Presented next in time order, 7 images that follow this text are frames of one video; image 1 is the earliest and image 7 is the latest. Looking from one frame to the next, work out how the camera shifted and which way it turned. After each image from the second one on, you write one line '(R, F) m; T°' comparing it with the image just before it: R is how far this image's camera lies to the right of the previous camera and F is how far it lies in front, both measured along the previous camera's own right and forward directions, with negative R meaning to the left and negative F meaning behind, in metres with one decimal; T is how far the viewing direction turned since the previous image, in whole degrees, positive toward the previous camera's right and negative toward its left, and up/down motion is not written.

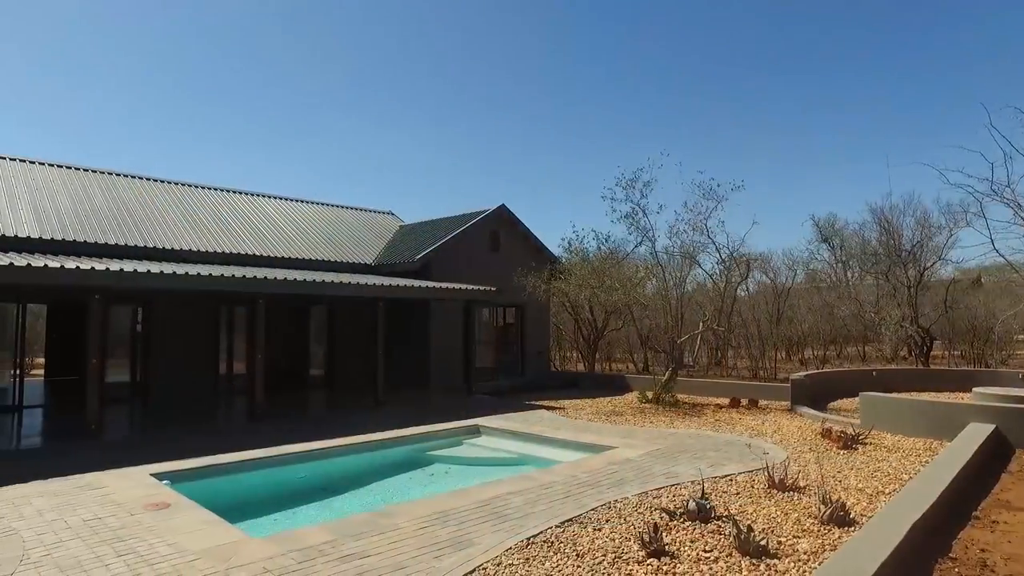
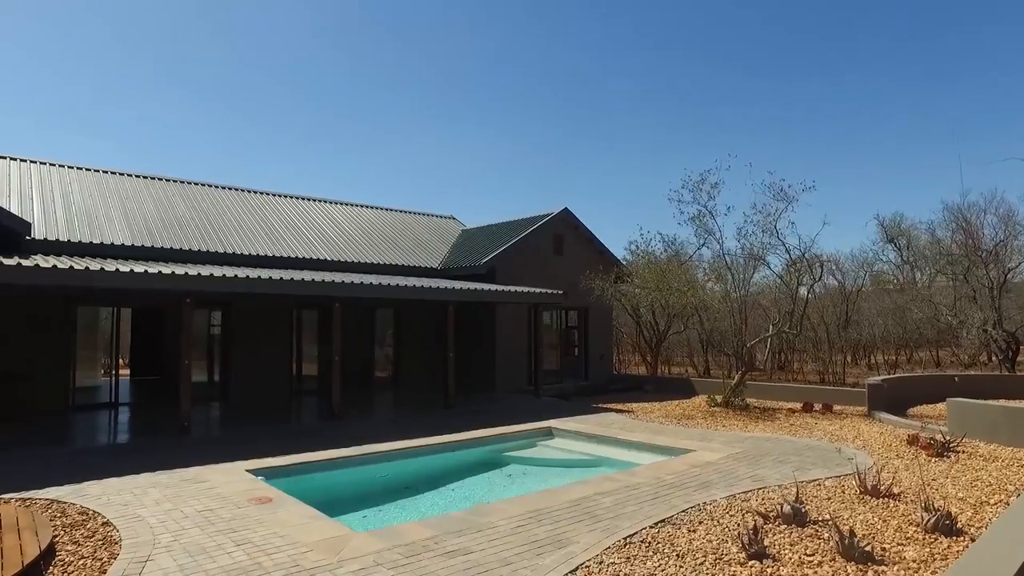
(-0.3, -0.1) m; -4°
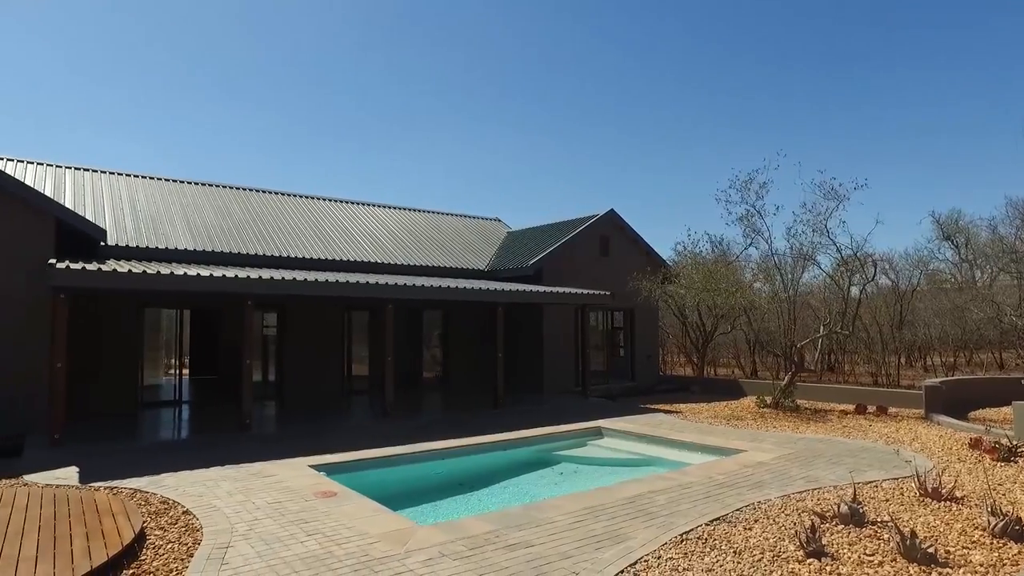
(-0.1, -0.2) m; -3°
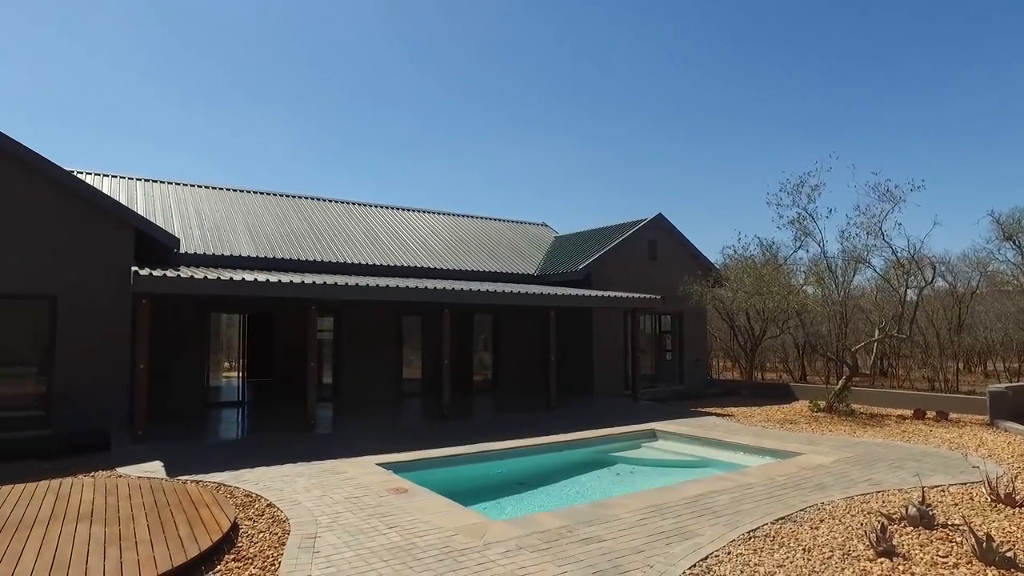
(-0.2, -0.2) m; -3°
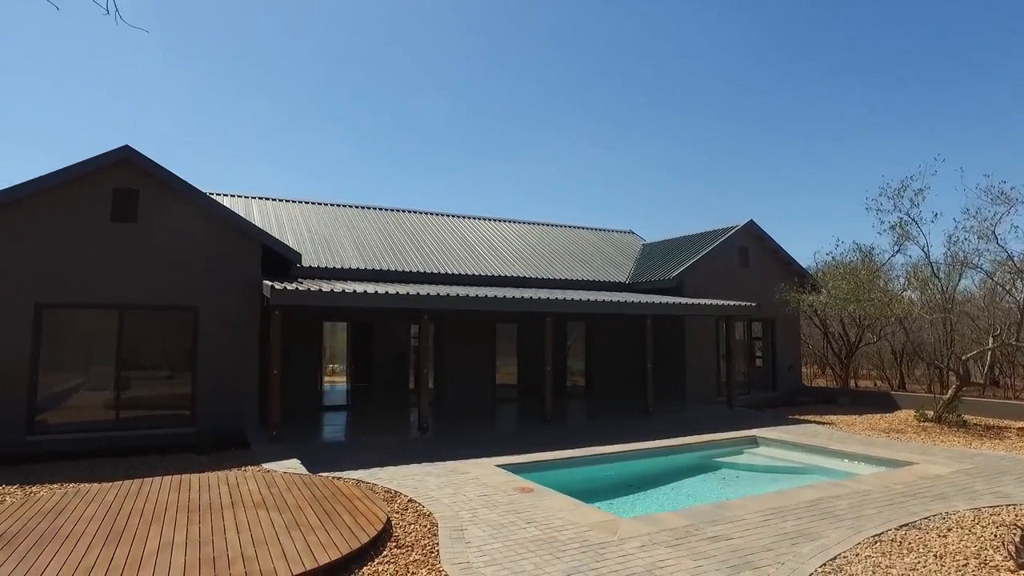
(-0.4, -0.4) m; -6°
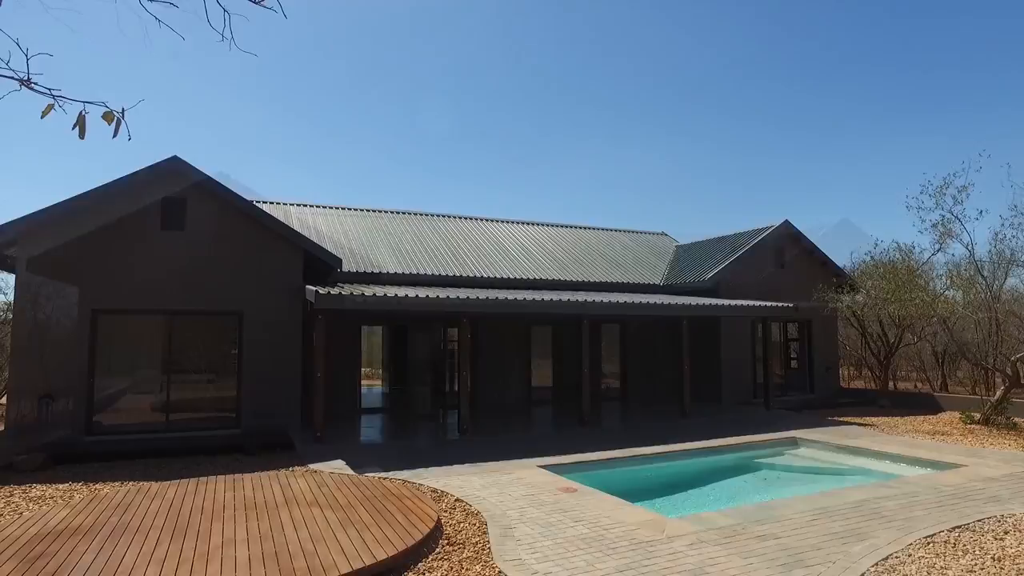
(-0.2, -0.1) m; -2°
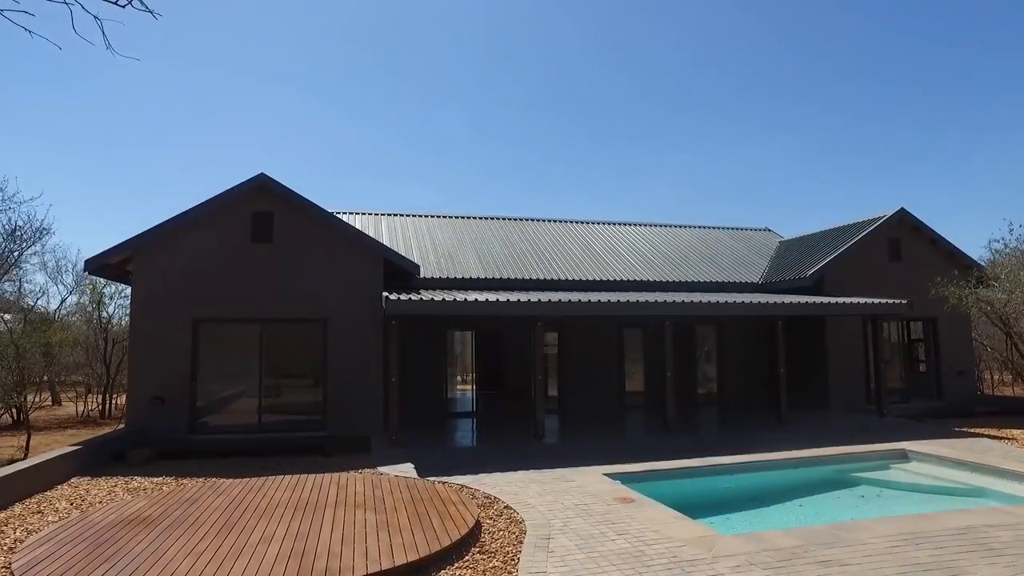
(+0.7, +0.3) m; -10°
